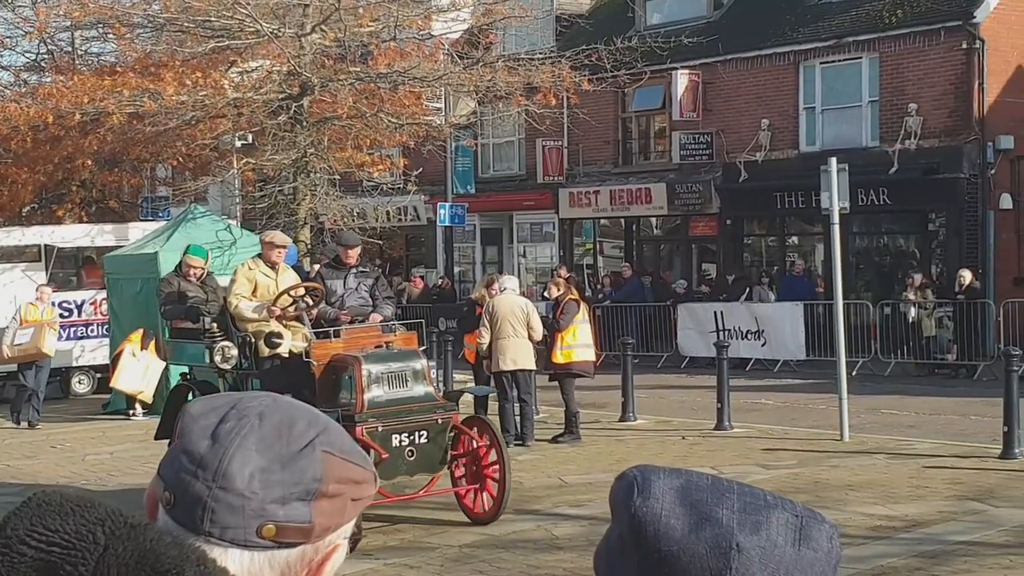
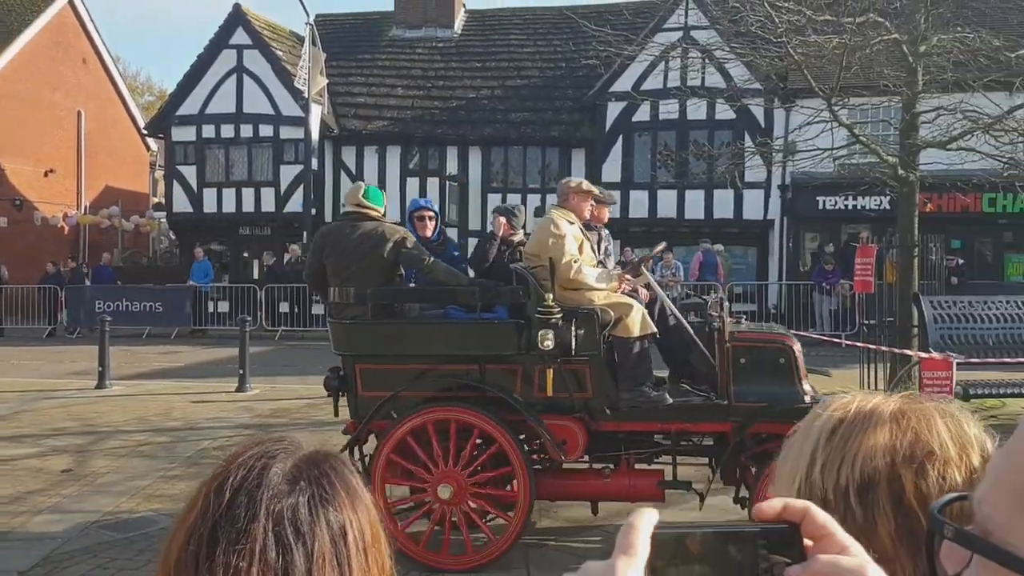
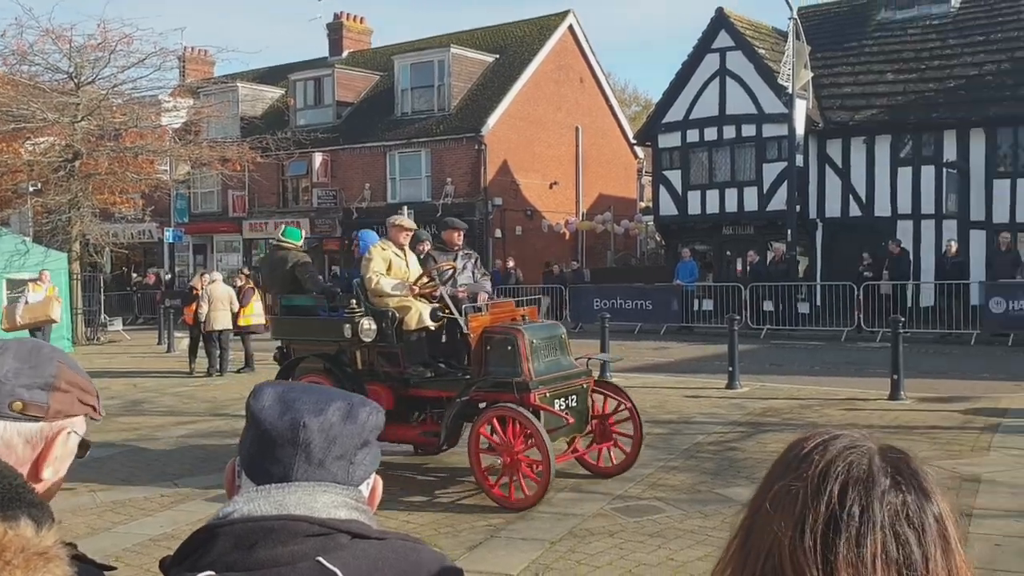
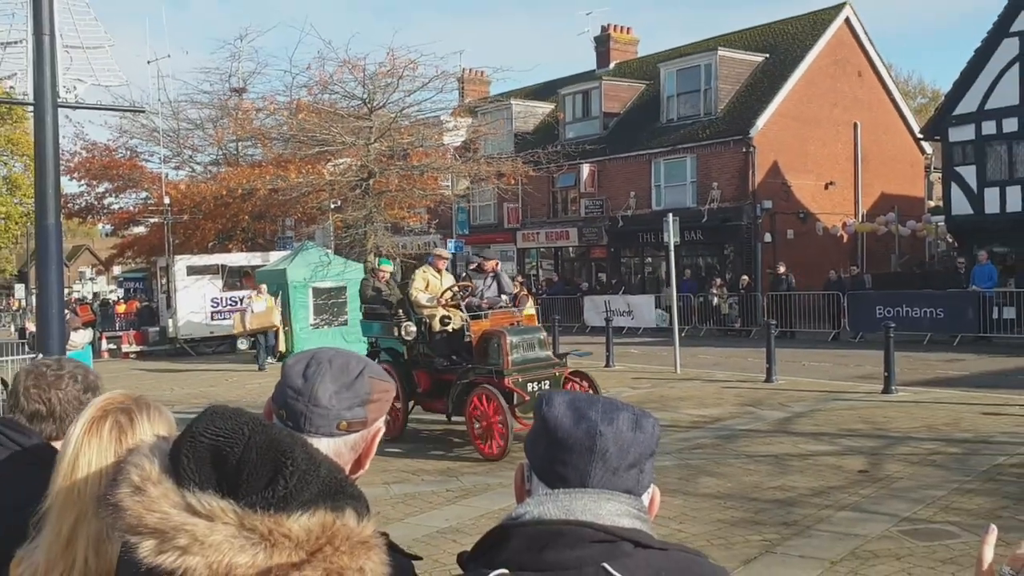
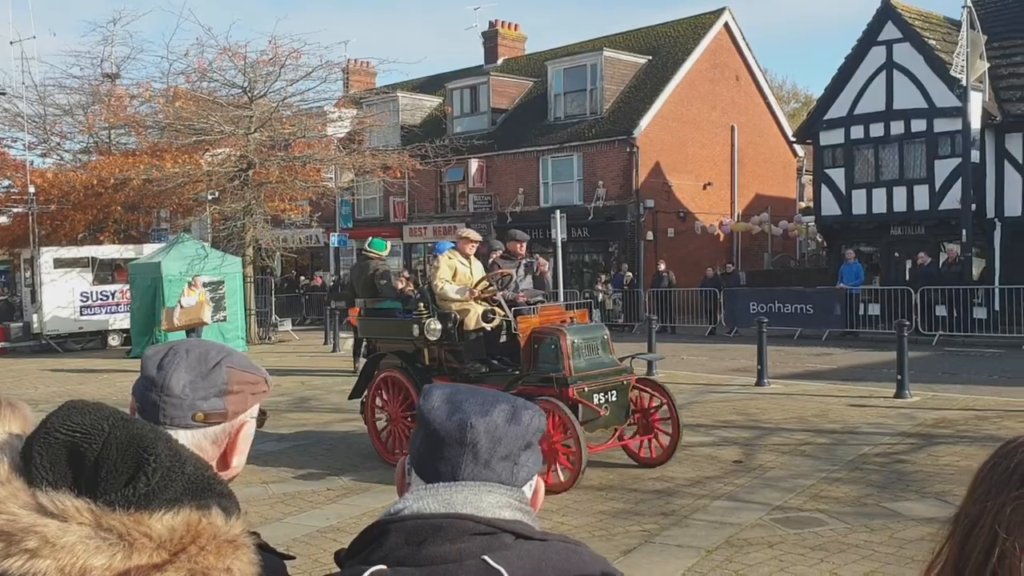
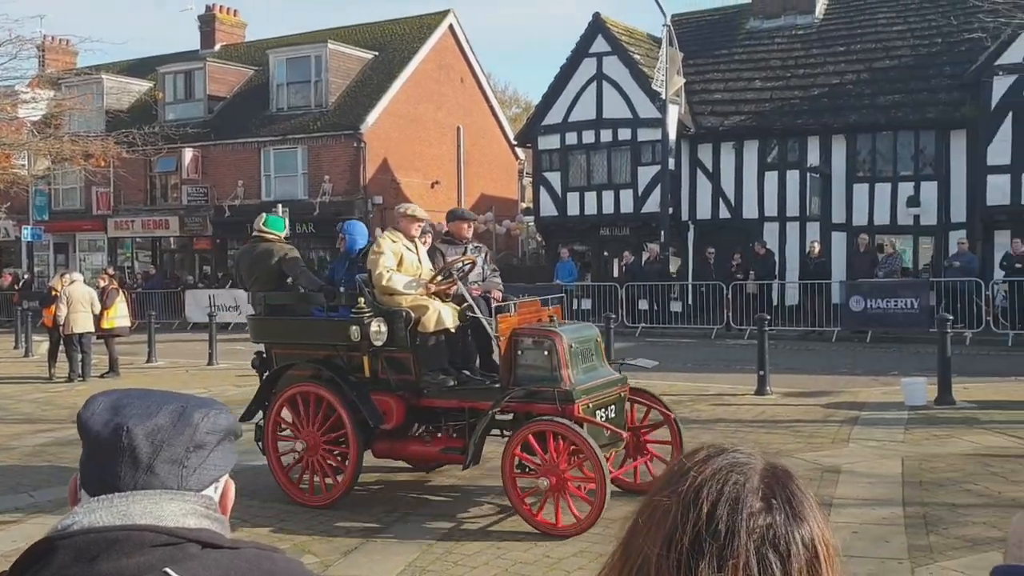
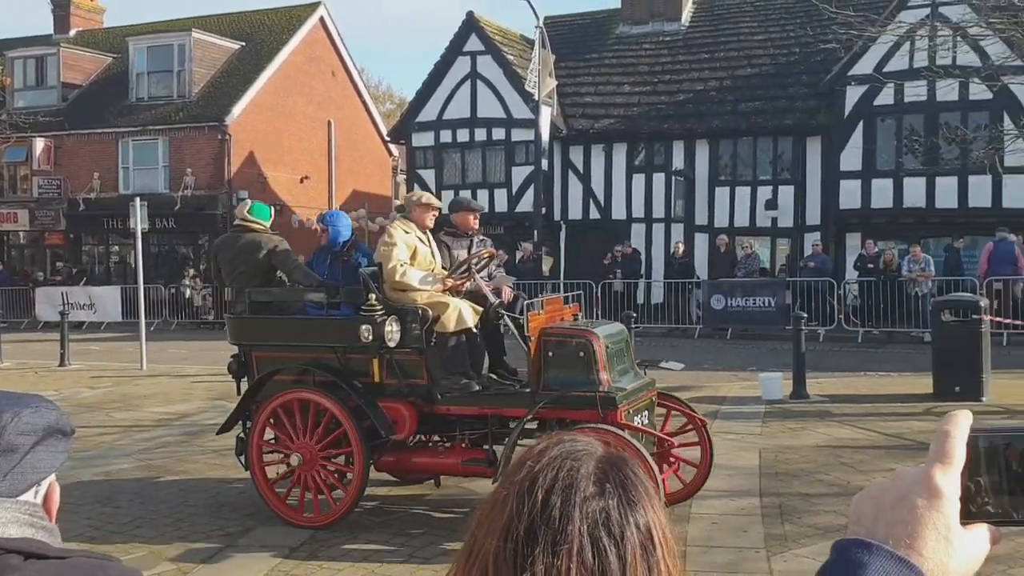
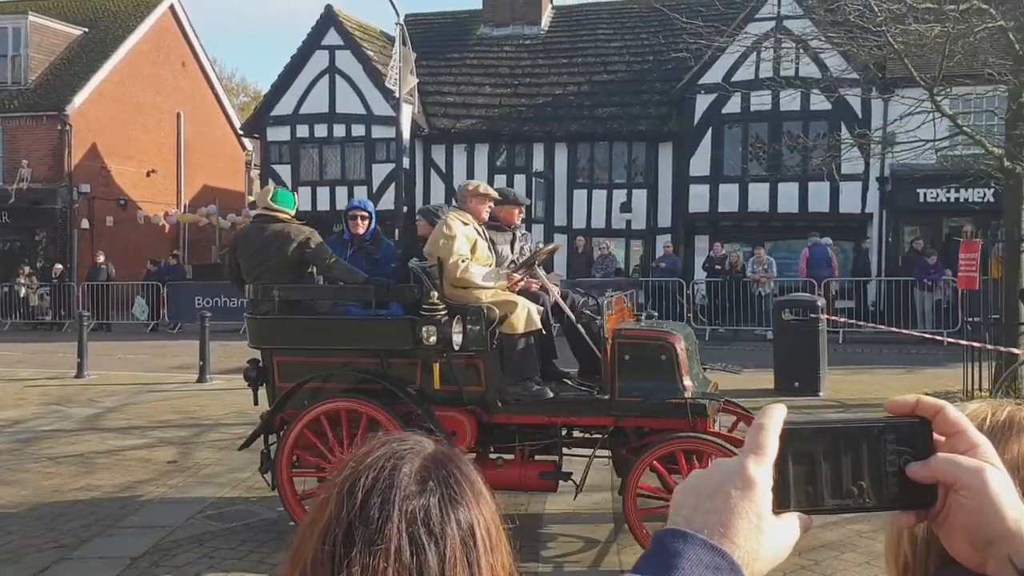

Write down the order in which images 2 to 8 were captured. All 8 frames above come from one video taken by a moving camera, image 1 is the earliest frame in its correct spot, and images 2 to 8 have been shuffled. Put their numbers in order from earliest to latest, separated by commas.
4, 5, 3, 6, 7, 8, 2
